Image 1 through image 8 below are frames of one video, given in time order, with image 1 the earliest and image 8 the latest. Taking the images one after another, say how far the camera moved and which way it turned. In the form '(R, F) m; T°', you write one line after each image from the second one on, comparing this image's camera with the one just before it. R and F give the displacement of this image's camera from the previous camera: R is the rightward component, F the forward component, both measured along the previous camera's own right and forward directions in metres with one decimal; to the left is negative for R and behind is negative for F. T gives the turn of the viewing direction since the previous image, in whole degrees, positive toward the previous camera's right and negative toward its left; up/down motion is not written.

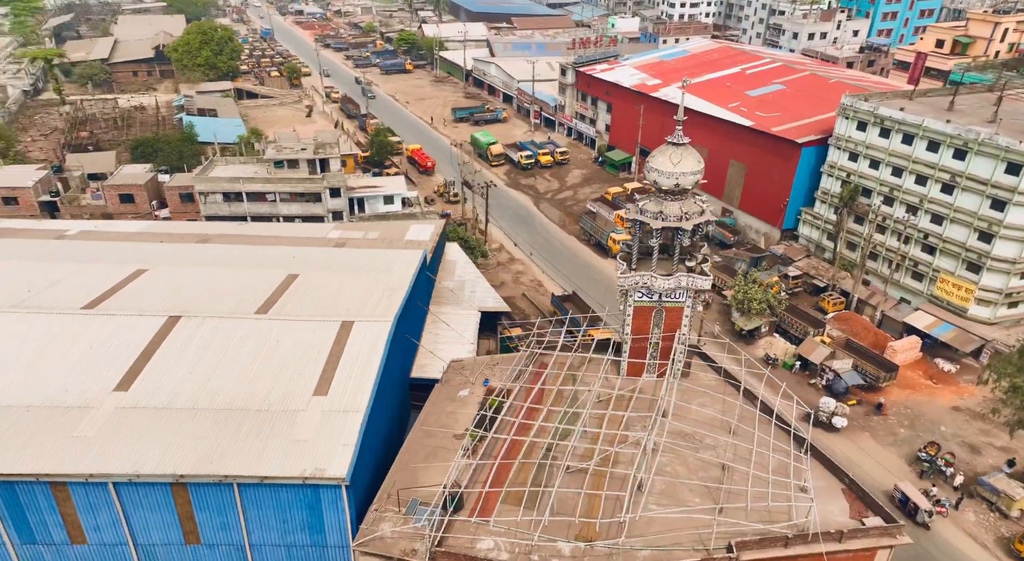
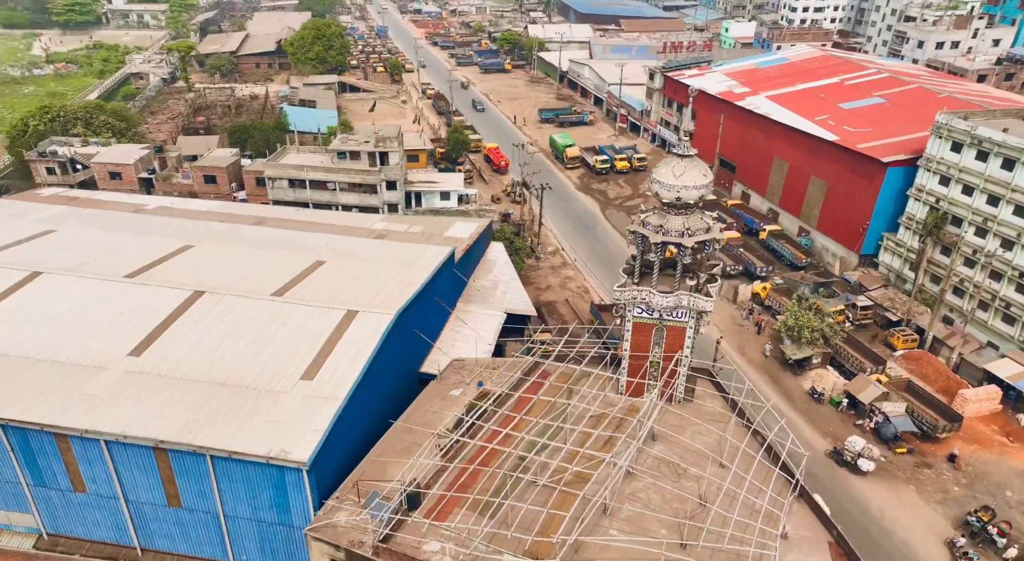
(+4.1, +0.6) m; -9°
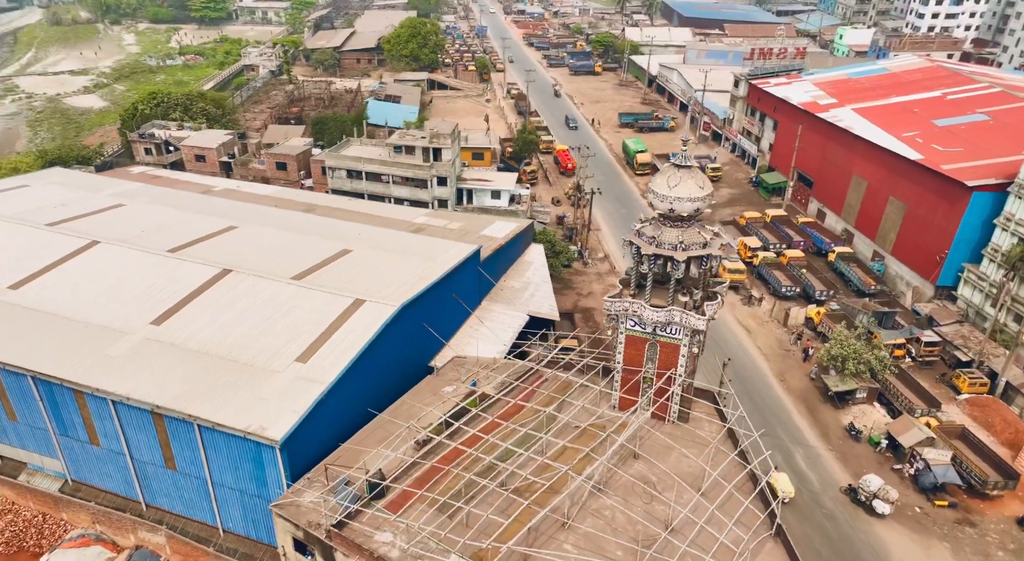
(+3.8, +0.5) m; -9°
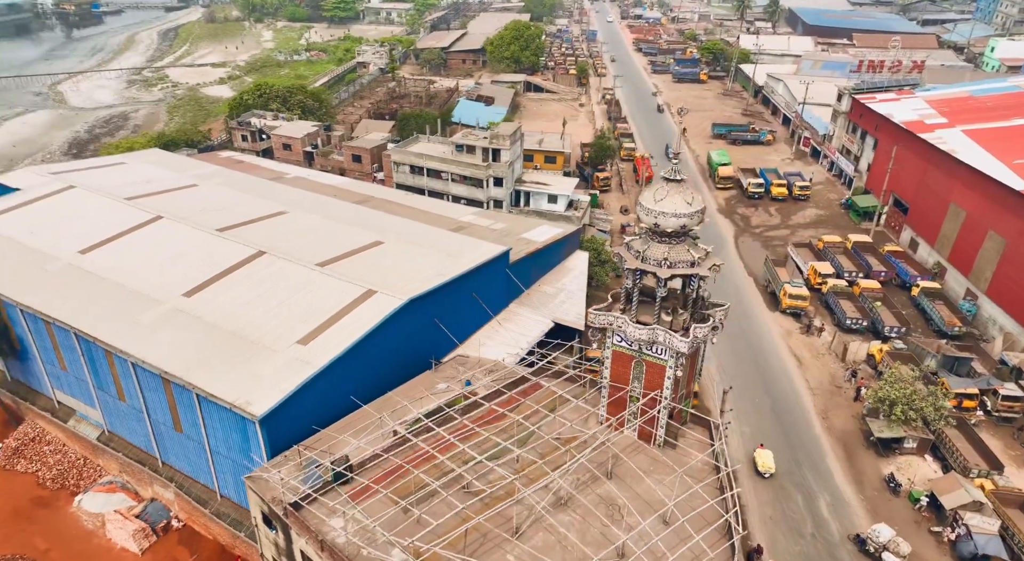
(+4.2, +0.6) m; -10°
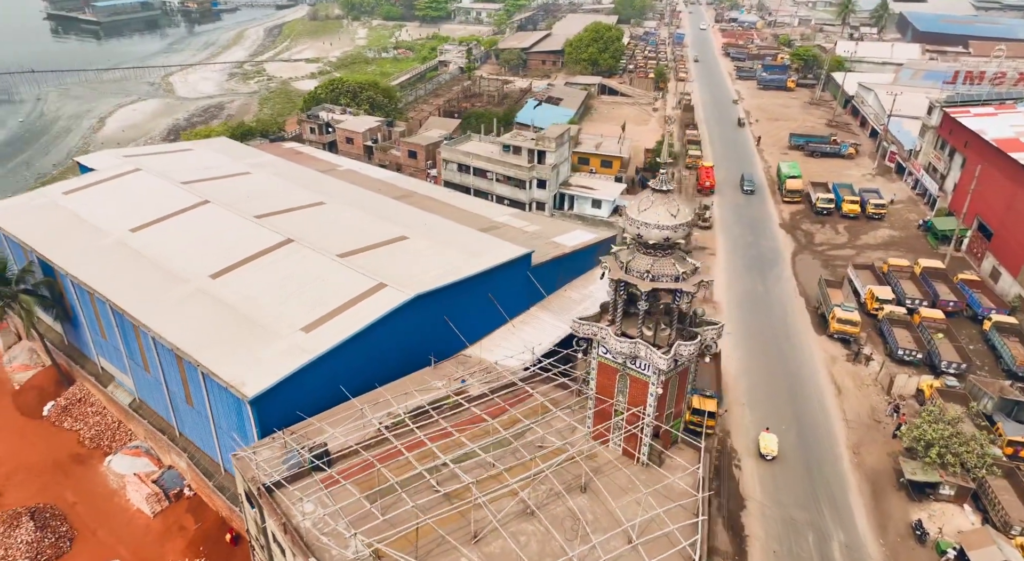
(+3.3, +0.4) m; -8°
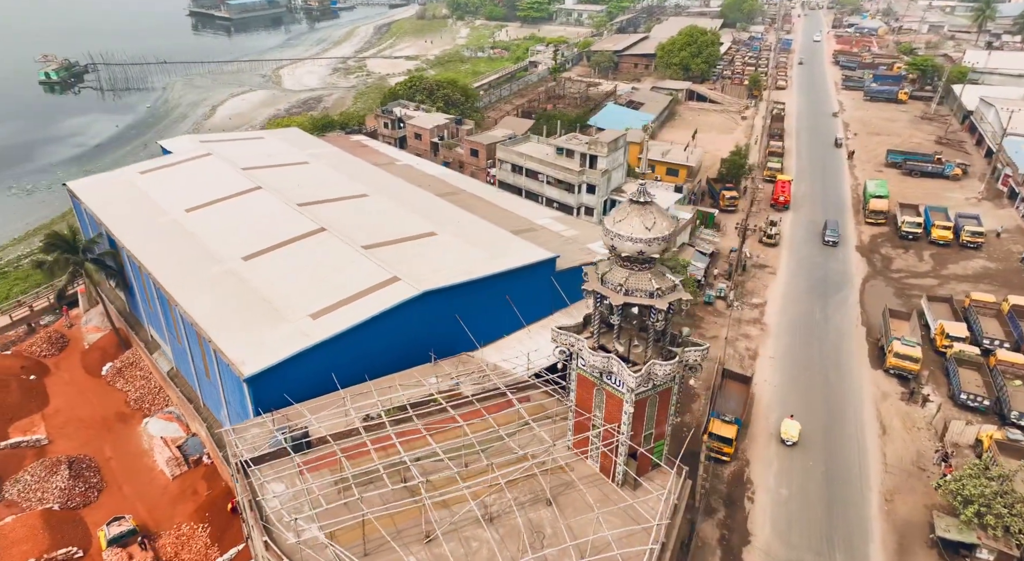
(+3.7, +0.6) m; -9°
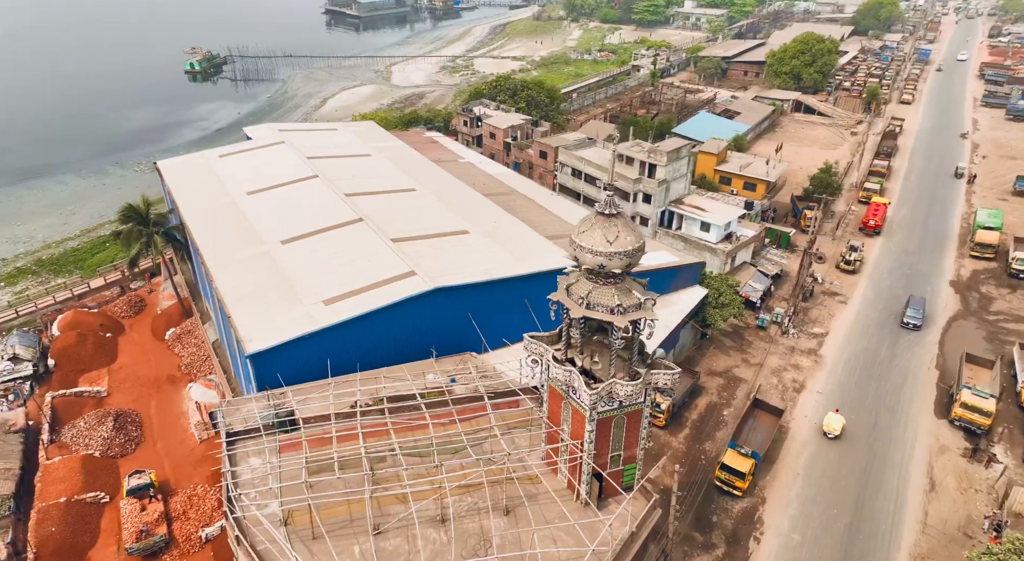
(+4.1, +0.7) m; -10°
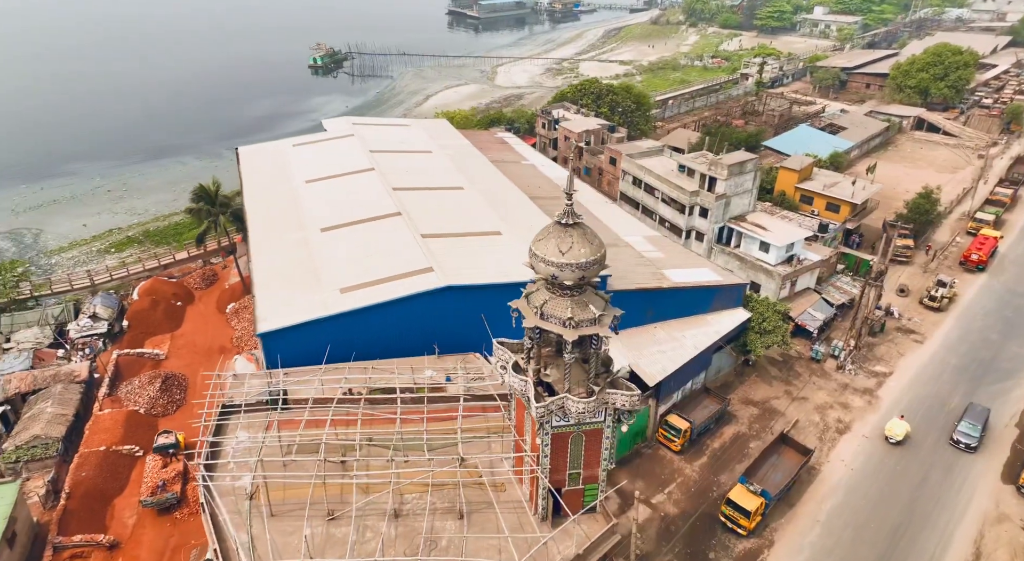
(+4.1, +0.8) m; -10°
